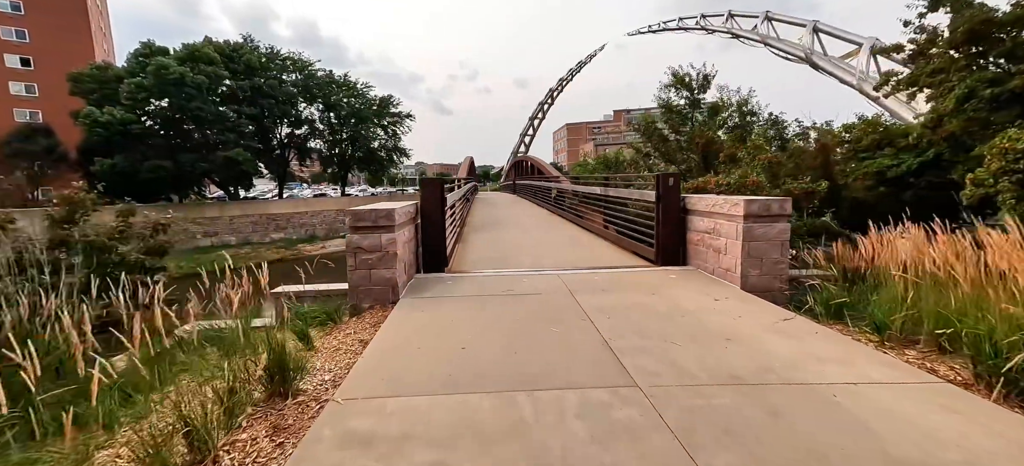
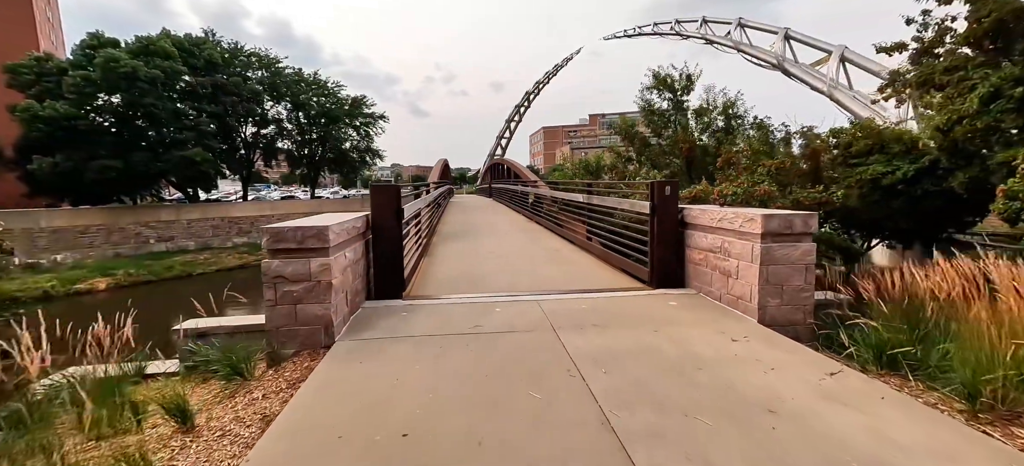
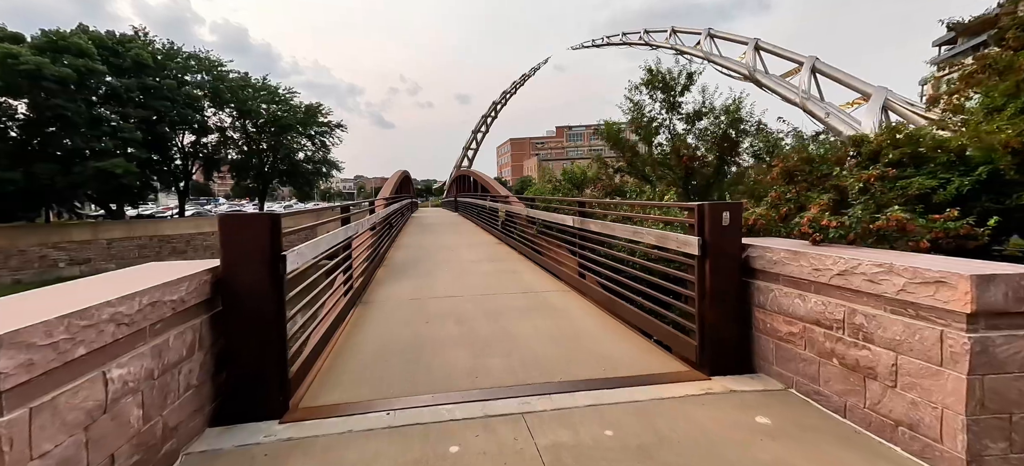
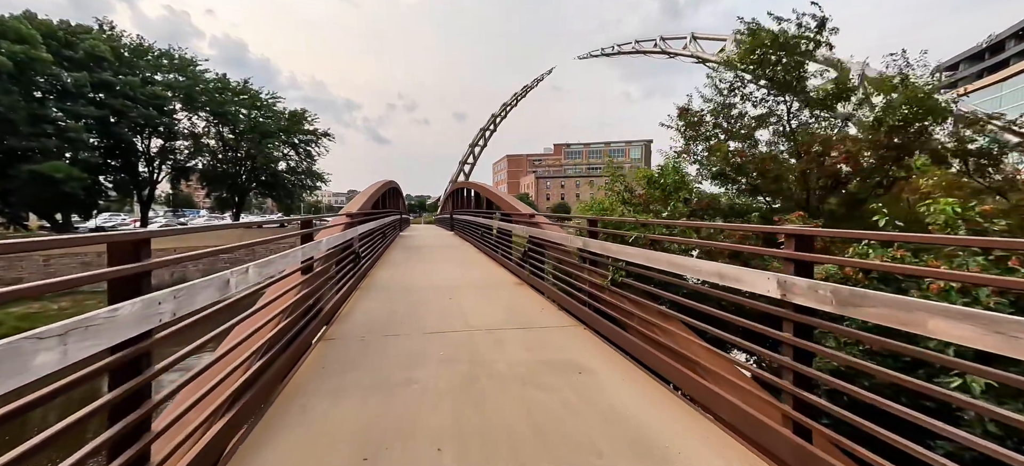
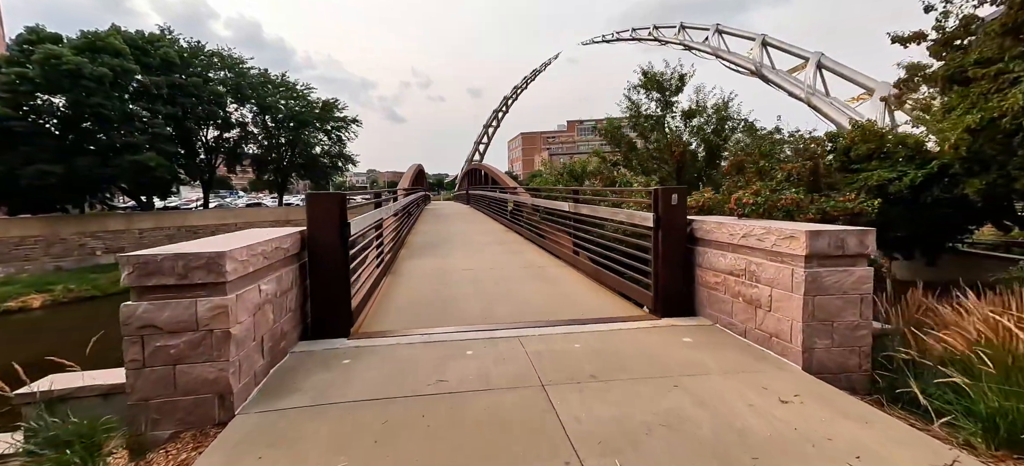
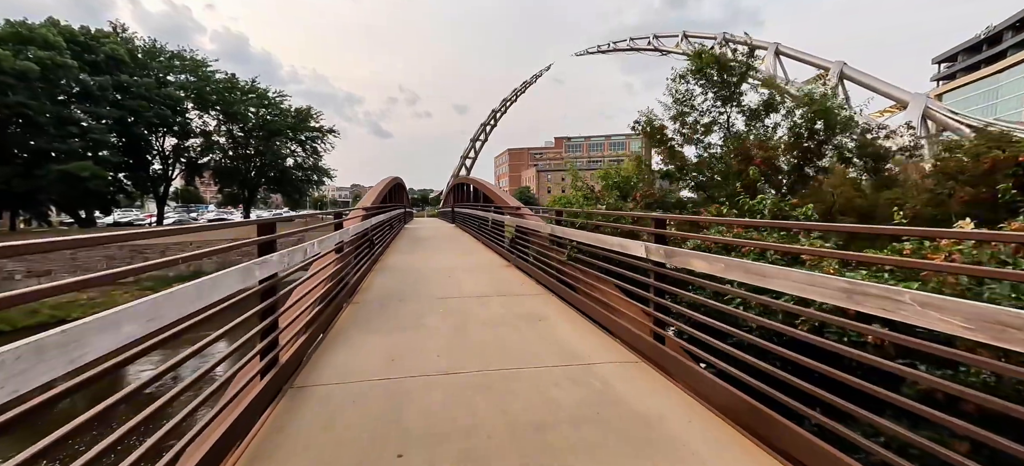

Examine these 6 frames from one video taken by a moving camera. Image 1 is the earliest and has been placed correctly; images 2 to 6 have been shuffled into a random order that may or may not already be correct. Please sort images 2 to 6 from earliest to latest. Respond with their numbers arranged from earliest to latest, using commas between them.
2, 5, 3, 6, 4
